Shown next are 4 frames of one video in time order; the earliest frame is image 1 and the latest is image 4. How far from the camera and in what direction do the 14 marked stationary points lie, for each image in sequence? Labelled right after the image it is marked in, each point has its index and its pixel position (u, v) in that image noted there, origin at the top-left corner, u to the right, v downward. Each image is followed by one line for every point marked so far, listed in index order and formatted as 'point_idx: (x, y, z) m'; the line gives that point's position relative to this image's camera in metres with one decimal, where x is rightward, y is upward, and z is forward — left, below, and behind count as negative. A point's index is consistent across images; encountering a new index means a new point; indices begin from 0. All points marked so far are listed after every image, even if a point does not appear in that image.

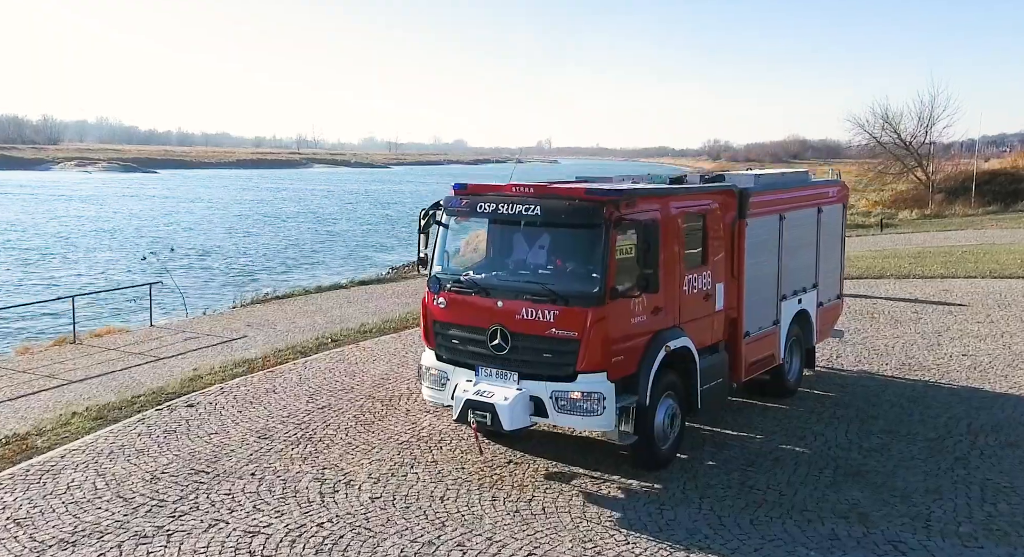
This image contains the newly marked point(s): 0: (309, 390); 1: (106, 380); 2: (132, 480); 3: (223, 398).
0: (-2.9, -1.6, +12.6) m
1: (-9.0, -2.3, +19.8) m
2: (-3.8, -2.0, +8.7) m
3: (-3.9, -1.6, +12.0) m
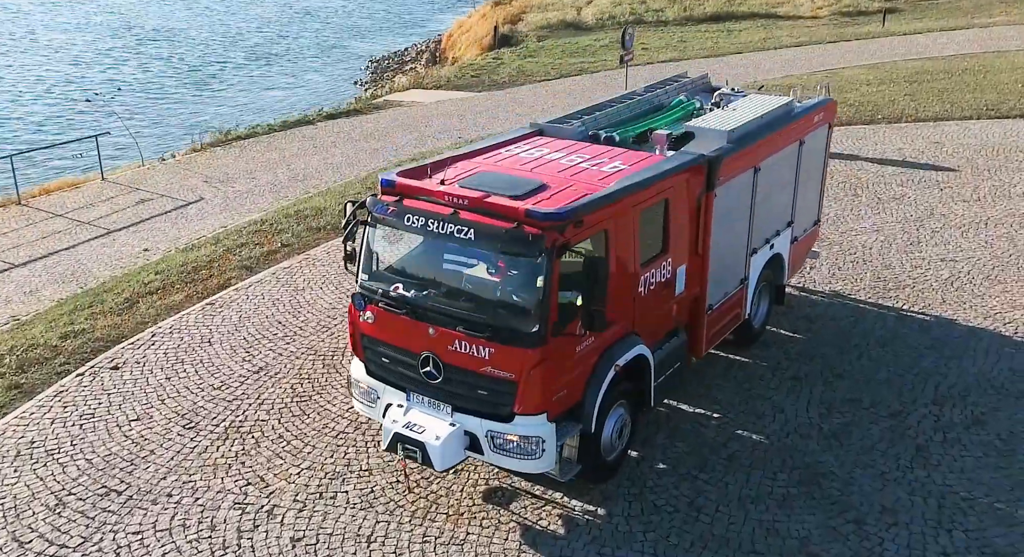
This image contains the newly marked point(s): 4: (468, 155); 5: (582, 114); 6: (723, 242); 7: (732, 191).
0: (-3.5, -0.8, +11.8) m
1: (-9.8, +0.3, +19.0) m
2: (-4.4, -2.1, +8.1) m
3: (-4.6, -1.0, +11.3) m
4: (-0.4, +1.3, +9.1) m
5: (+0.9, +2.0, +10.9) m
6: (+2.4, +0.4, +10.1) m
7: (+2.5, +1.0, +10.0) m
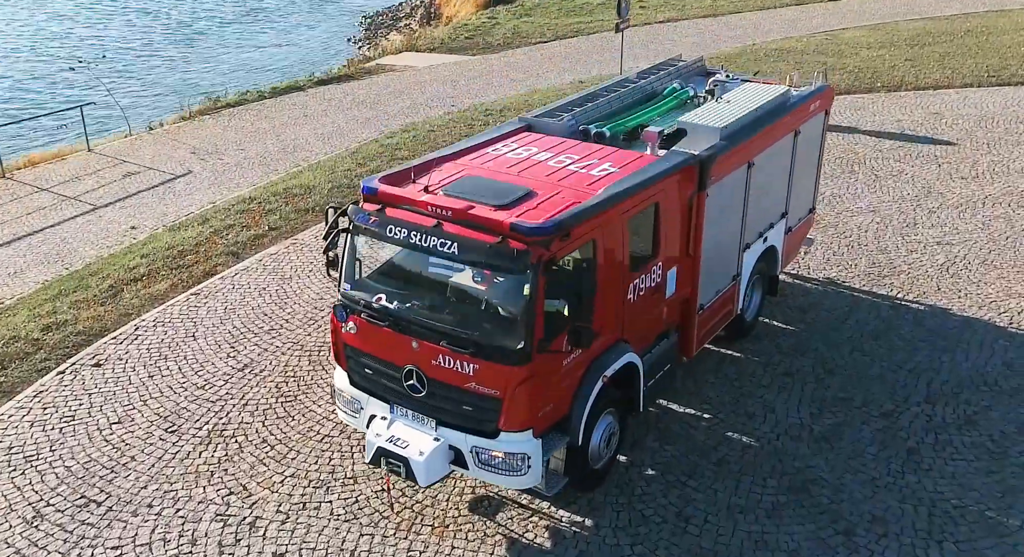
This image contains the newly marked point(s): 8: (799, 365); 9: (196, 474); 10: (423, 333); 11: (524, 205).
0: (-3.7, -0.7, +11.6) m
1: (-10.0, +0.7, +18.7) m
2: (-4.5, -2.2, +8.0) m
3: (-4.7, -0.9, +11.1) m
4: (-0.6, +1.2, +8.9) m
5: (+0.7, +2.1, +10.6) m
6: (+2.3, +0.4, +9.9) m
7: (+2.3, +1.0, +9.7) m
8: (+3.7, -1.1, +11.4) m
9: (-3.1, -1.9, +8.7) m
10: (-0.7, -0.4, +7.4) m
11: (+0.1, +0.6, +7.7) m
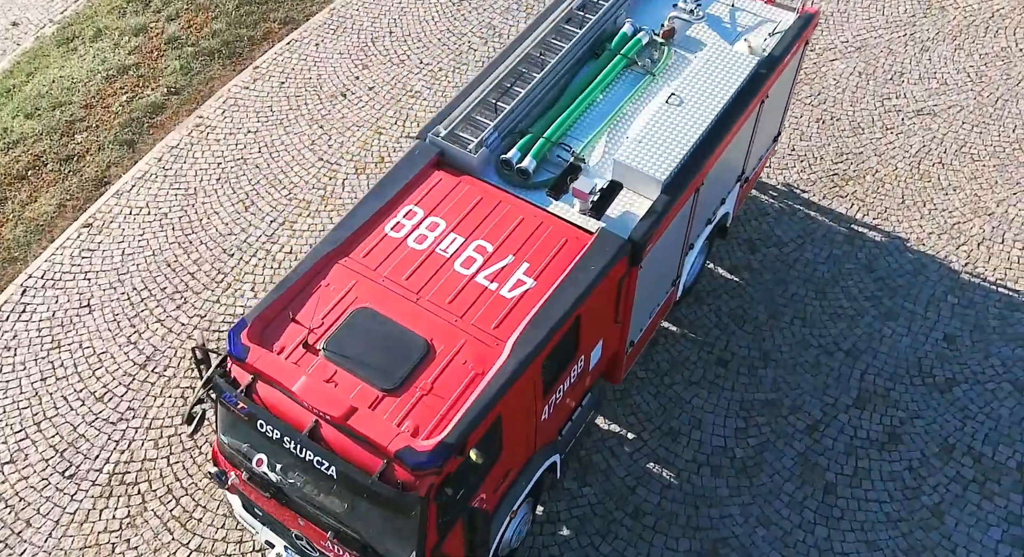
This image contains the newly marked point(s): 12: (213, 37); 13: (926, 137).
0: (-4.6, -0.3, +10.7) m
1: (-11.1, +4.0, +16.2) m
2: (-5.3, -3.2, +8.0) m
3: (-5.6, -0.7, +10.2) m
4: (-1.4, +0.3, +7.4) m
5: (-0.1, +1.7, +8.7) m
6: (+1.4, 0.0, +8.8) m
7: (+1.5, +0.4, +8.4) m
8: (+2.7, -0.8, +10.9) m
9: (-4.0, -2.6, +8.5) m
10: (-1.6, -1.8, +6.8) m
11: (-0.7, -0.8, +6.6) m
12: (-4.9, +4.1, +14.8) m
13: (+6.5, +2.2, +13.9) m
